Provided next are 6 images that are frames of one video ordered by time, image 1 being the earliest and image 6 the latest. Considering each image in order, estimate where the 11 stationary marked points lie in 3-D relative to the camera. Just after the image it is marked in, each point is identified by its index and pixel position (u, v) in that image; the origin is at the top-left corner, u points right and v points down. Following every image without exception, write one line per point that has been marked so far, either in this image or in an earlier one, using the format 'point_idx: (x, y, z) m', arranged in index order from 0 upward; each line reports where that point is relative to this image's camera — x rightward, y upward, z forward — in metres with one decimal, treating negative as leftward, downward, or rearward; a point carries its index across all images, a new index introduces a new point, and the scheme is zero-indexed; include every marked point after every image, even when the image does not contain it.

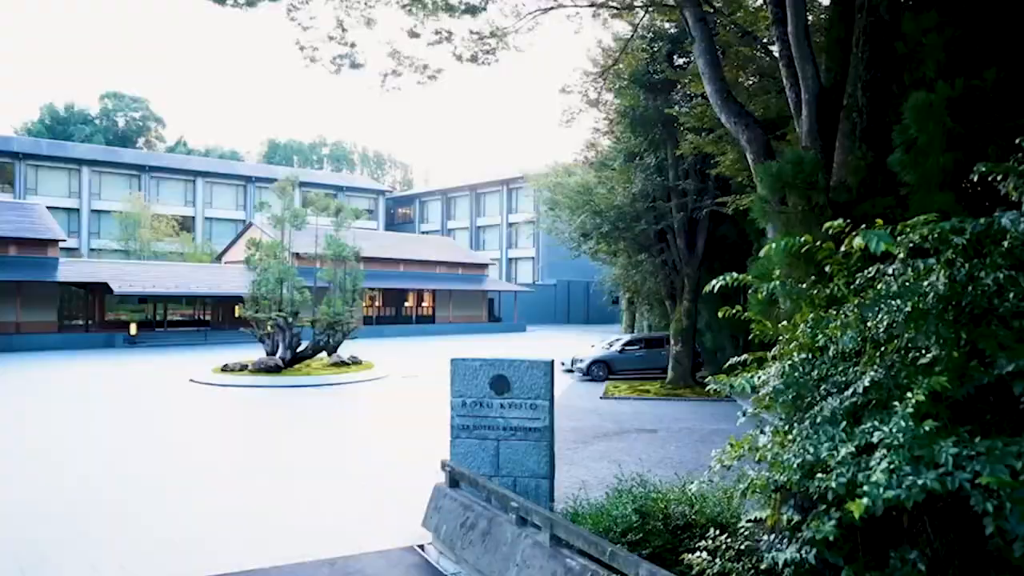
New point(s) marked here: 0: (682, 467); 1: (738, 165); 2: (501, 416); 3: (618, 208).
0: (+2.3, -2.4, +10.0) m
1: (+3.7, +2.0, +12.0) m
2: (-0.1, -1.2, +7.1) m
3: (+2.5, +2.0, +17.8) m
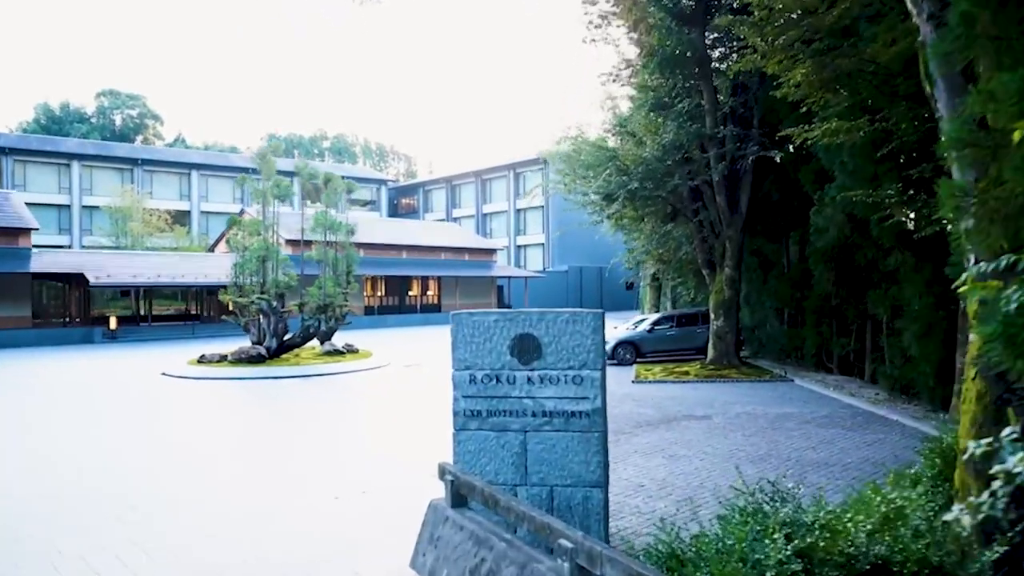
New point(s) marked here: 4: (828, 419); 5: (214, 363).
0: (+2.6, -1.8, +7.6) m
1: (+3.9, +2.7, +9.6) m
2: (+0.1, -0.7, +4.8) m
3: (+2.8, +2.7, +15.4) m
4: (+4.4, -1.8, +10.2) m
5: (-7.6, -1.8, +18.7) m
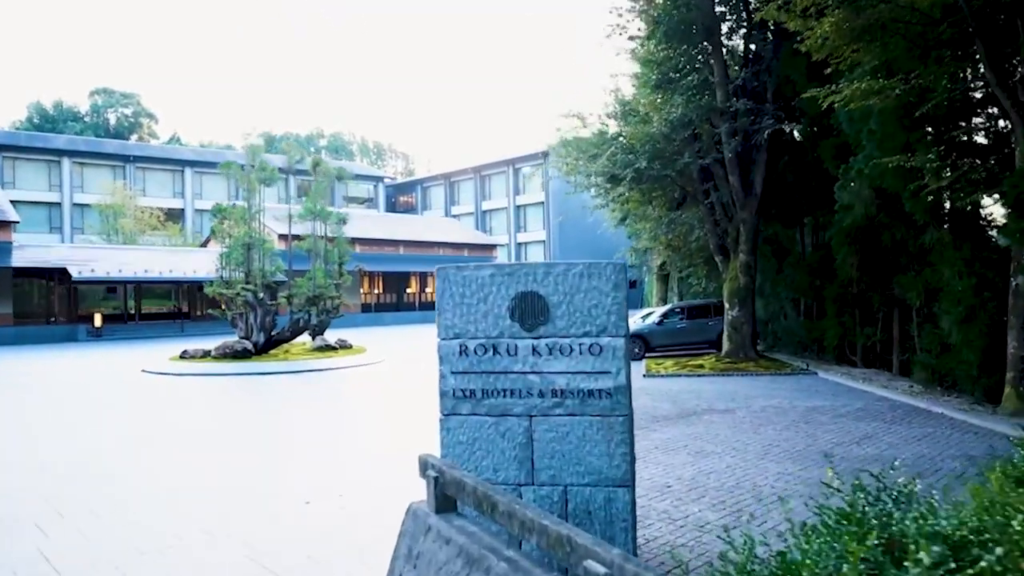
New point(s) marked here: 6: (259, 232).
0: (+2.6, -1.5, +6.6) m
1: (+3.9, +2.9, +8.6) m
2: (+0.1, -0.4, +3.8) m
3: (+2.7, +2.9, +14.5) m
4: (+4.4, -1.5, +9.2) m
5: (-7.6, -1.6, +17.7) m
6: (-6.5, +1.5, +18.8) m
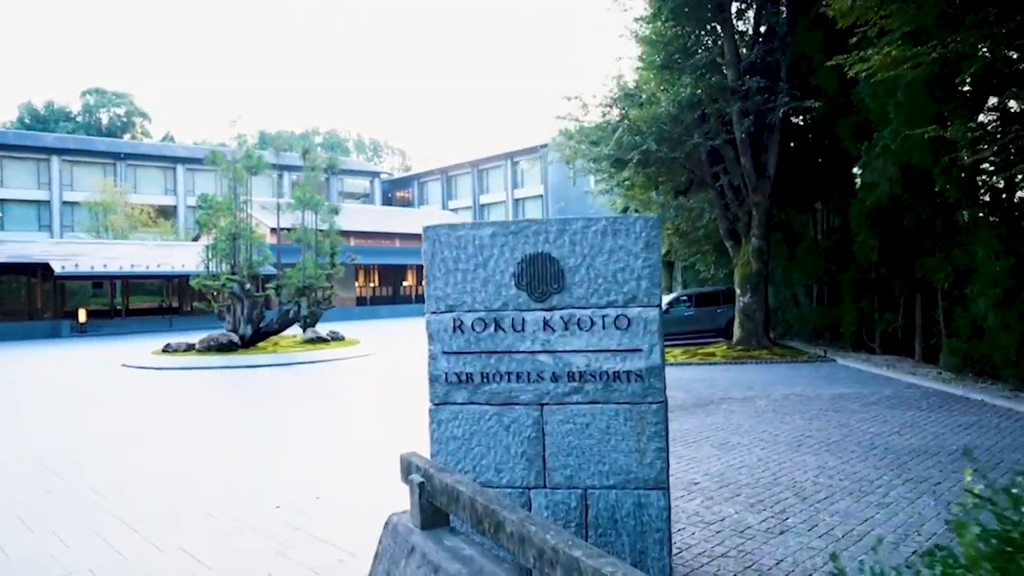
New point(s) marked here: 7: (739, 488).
0: (+2.7, -1.3, +6.0) m
1: (+3.9, +3.2, +7.9) m
2: (+0.1, -0.3, +3.1) m
3: (+2.7, +3.2, +13.7) m
4: (+4.4, -1.3, +8.5) m
5: (-7.6, -1.5, +17.0) m
6: (-6.5, +1.6, +18.1) m
7: (+1.5, -1.3, +4.9) m
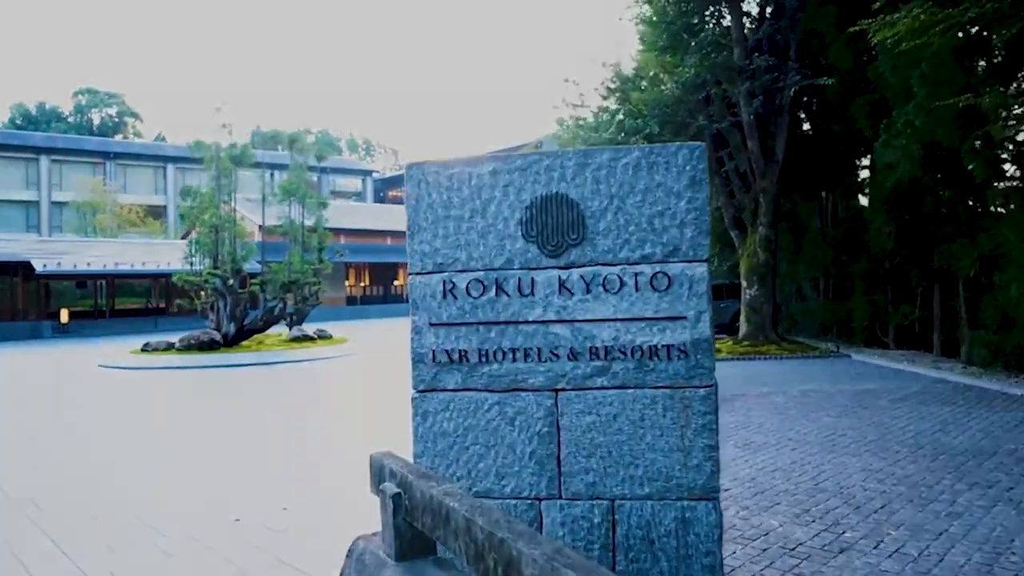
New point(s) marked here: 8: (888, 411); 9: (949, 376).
0: (+2.7, -1.2, +5.3) m
1: (+3.8, +3.3, +7.3) m
2: (+0.2, -0.1, +2.4) m
3: (+2.6, +3.3, +13.1) m
4: (+4.4, -1.1, +7.9) m
5: (-7.7, -1.4, +16.2) m
6: (-6.7, +1.7, +17.4) m
7: (+1.5, -1.2, +4.2) m
8: (+3.5, -1.2, +6.9) m
9: (+5.5, -1.1, +9.3) m
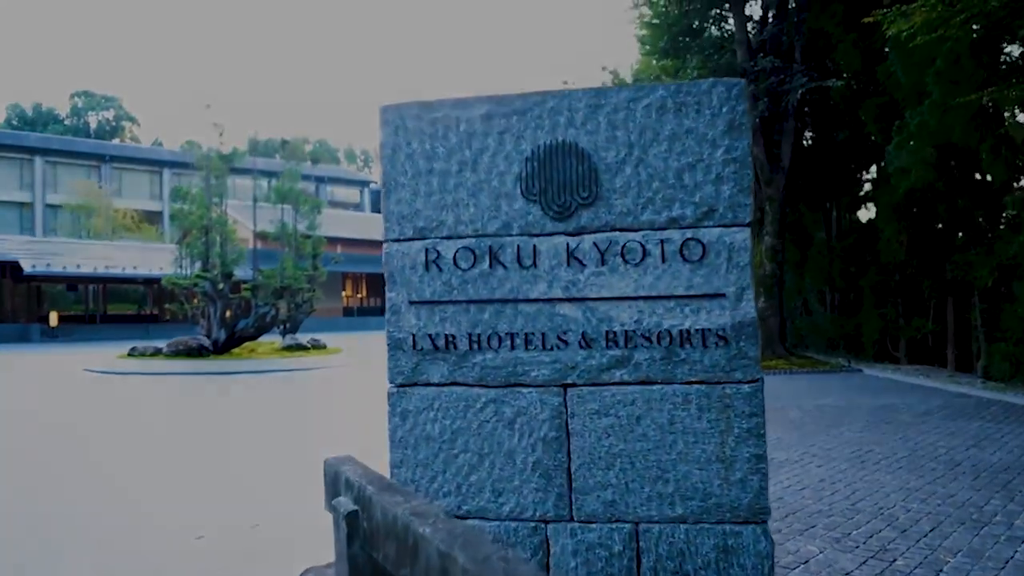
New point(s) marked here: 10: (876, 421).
0: (+2.7, -1.2, +4.8) m
1: (+3.9, +3.3, +6.9) m
2: (+0.2, 0.0, +2.0) m
3: (+2.6, +3.1, +12.7) m
4: (+4.4, -1.2, +7.4) m
5: (-7.7, -1.5, +15.7) m
6: (-6.7, +1.5, +16.9) m
7: (+1.5, -1.1, +3.7) m
8: (+3.5, -1.2, +6.4) m
9: (+5.5, -1.2, +8.8) m
10: (+3.4, -1.2, +6.8) m
